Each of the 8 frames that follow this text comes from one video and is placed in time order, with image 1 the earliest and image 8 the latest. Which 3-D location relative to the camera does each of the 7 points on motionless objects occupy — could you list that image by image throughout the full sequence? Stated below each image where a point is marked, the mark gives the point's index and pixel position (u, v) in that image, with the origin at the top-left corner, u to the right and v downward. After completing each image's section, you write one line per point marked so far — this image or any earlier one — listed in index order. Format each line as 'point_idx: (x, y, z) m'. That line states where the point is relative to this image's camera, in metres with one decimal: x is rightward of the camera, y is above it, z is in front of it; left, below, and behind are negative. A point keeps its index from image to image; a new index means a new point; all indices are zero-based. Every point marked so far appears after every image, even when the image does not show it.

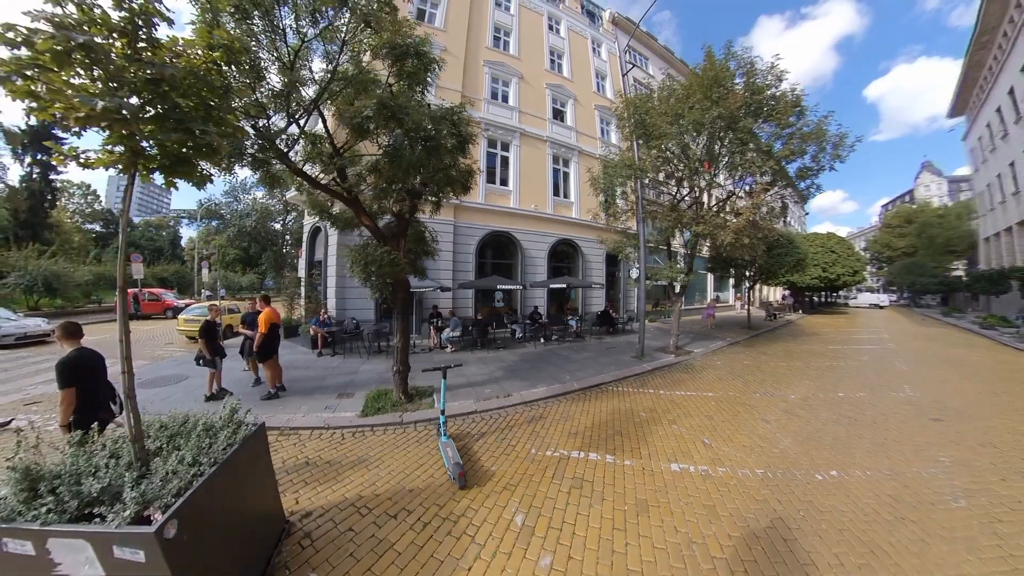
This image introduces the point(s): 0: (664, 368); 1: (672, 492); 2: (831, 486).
0: (+3.7, -2.0, +7.6) m
1: (+1.6, -1.9, +3.1) m
2: (+3.1, -1.9, +3.2) m
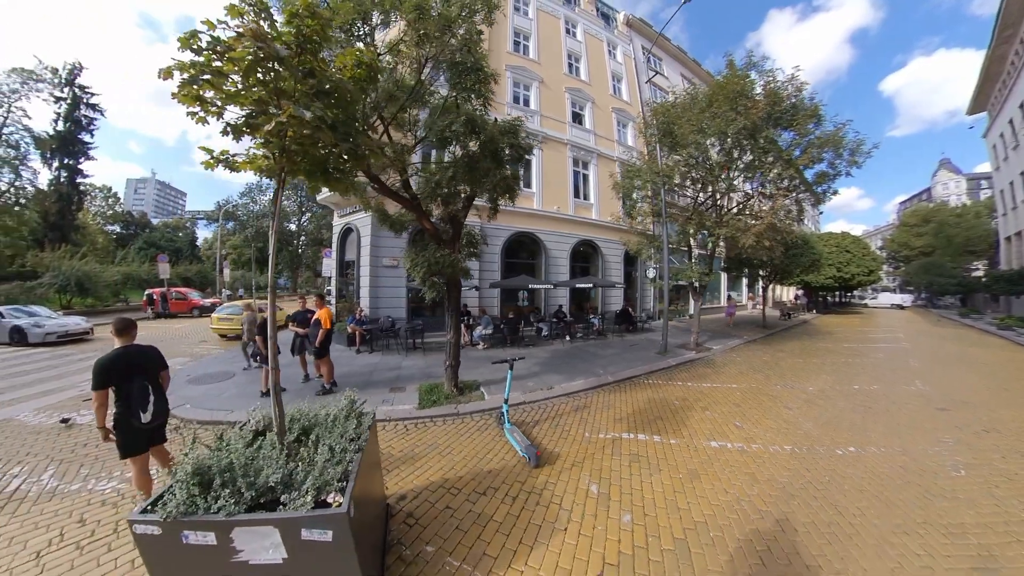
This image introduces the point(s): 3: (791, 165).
0: (+4.5, -2.0, +8.1) m
1: (+2.3, -1.9, +3.5) m
2: (+3.8, -1.9, +3.6) m
3: (+8.0, +3.4, +9.0) m
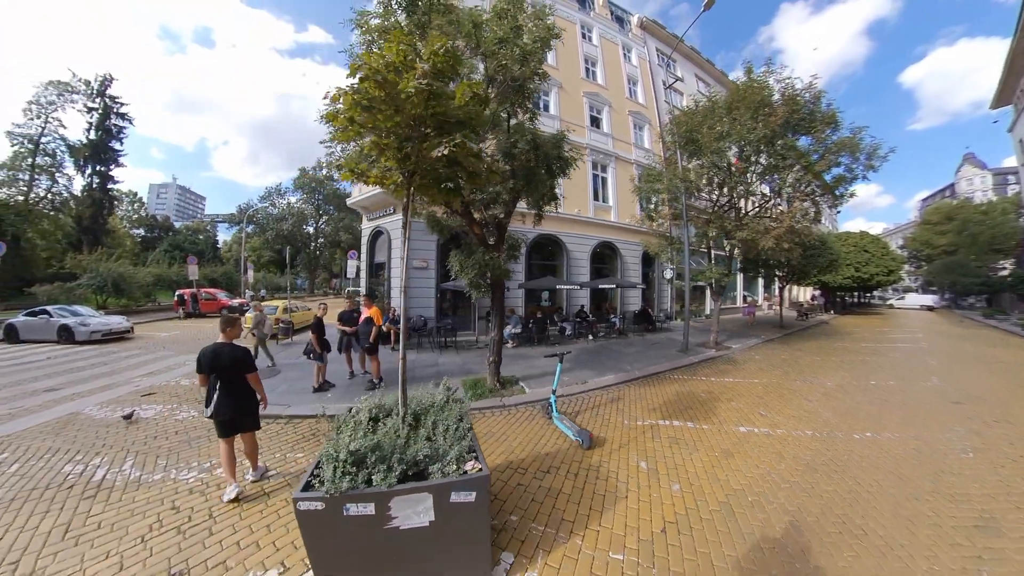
0: (+5.2, -2.0, +8.4) m
1: (+2.9, -1.9, +4.0) m
2: (+4.5, -1.9, +4.0) m
3: (+8.8, +3.4, +9.3) m
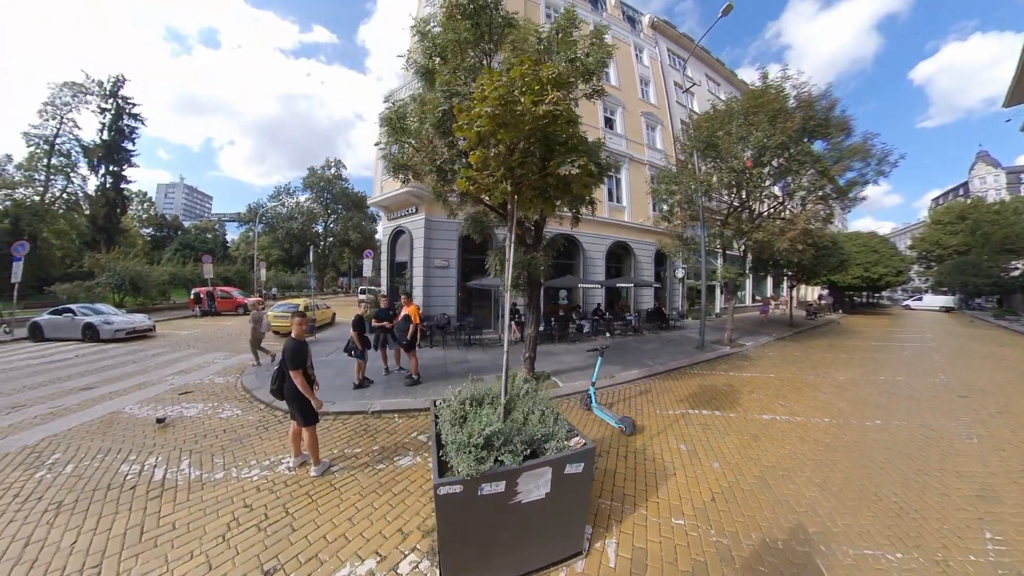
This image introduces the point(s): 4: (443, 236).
0: (+5.9, -2.0, +8.8) m
1: (+3.5, -1.9, +4.4) m
2: (+5.1, -1.9, +4.4) m
3: (+9.5, +3.4, +9.6) m
4: (-2.5, +2.1, +12.0) m
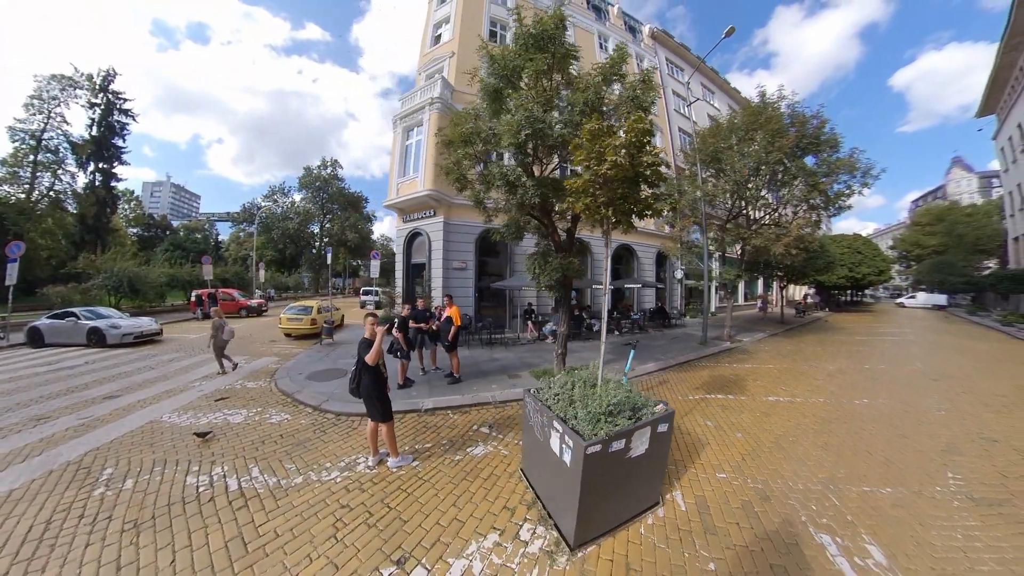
0: (+6.5, -2.0, +9.7) m
1: (+4.3, -1.9, +5.2) m
2: (+5.8, -2.0, +5.2) m
3: (+10.0, +3.4, +10.5) m
4: (-1.9, +2.1, +12.7) m
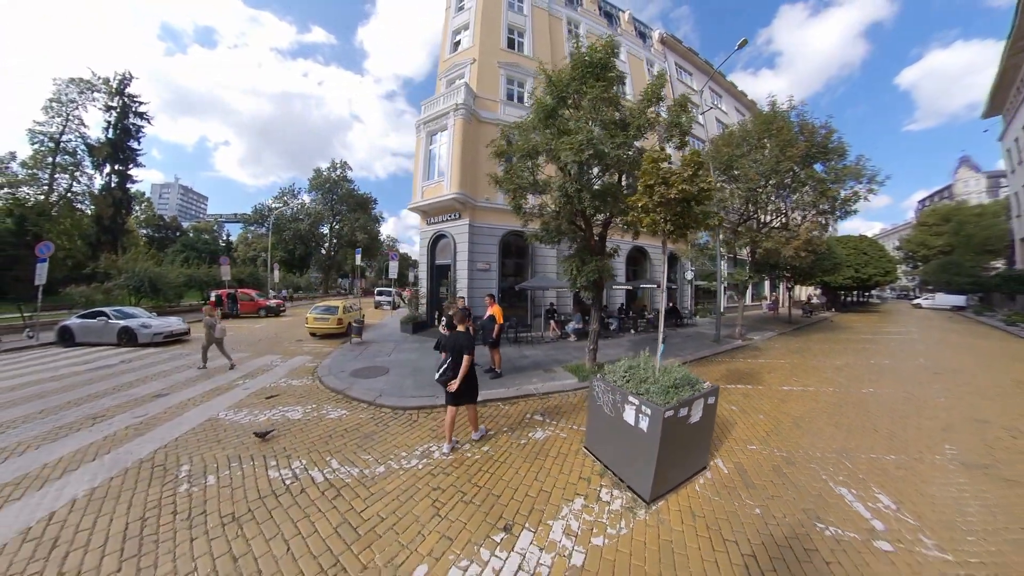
0: (+7.3, -2.0, +10.3) m
1: (+5.1, -2.0, +5.8) m
2: (+6.6, -2.0, +5.8) m
3: (+10.9, +3.4, +11.1) m
4: (-1.1, +2.0, +13.3) m
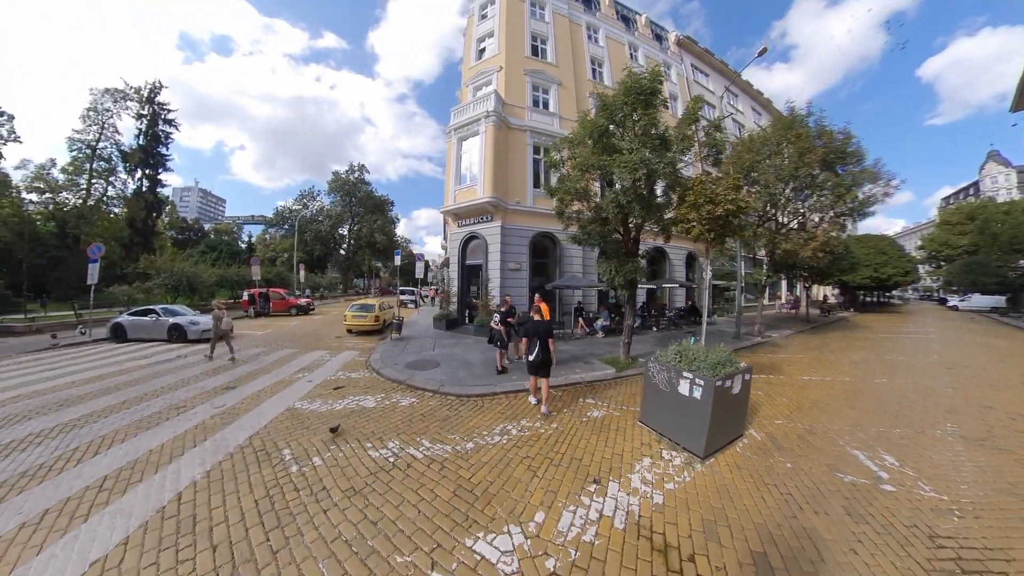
0: (+8.5, -2.0, +10.9) m
1: (+6.1, -2.0, +6.5) m
2: (+7.7, -2.0, +6.5) m
3: (+12.1, +3.4, +11.7) m
4: (+0.2, +2.0, +14.2) m
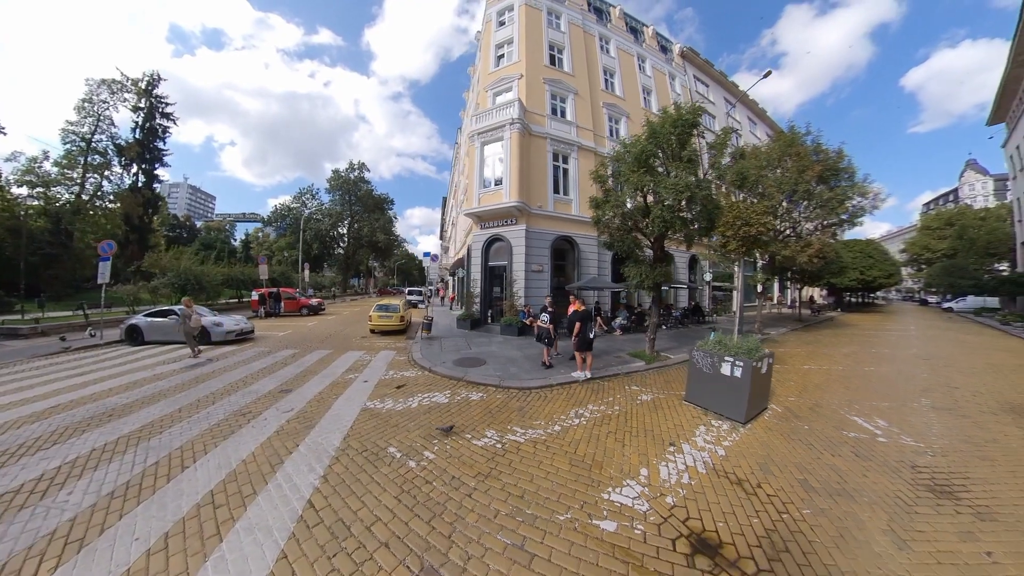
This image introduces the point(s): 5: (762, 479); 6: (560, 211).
0: (+9.6, -2.1, +12.2) m
1: (+7.3, -2.0, +7.7) m
2: (+8.9, -2.0, +7.8) m
3: (+13.1, +3.3, +13.0) m
4: (+1.2, +2.0, +15.3) m
5: (+2.9, -2.3, +3.8) m
6: (+2.4, +3.9, +16.1) m
